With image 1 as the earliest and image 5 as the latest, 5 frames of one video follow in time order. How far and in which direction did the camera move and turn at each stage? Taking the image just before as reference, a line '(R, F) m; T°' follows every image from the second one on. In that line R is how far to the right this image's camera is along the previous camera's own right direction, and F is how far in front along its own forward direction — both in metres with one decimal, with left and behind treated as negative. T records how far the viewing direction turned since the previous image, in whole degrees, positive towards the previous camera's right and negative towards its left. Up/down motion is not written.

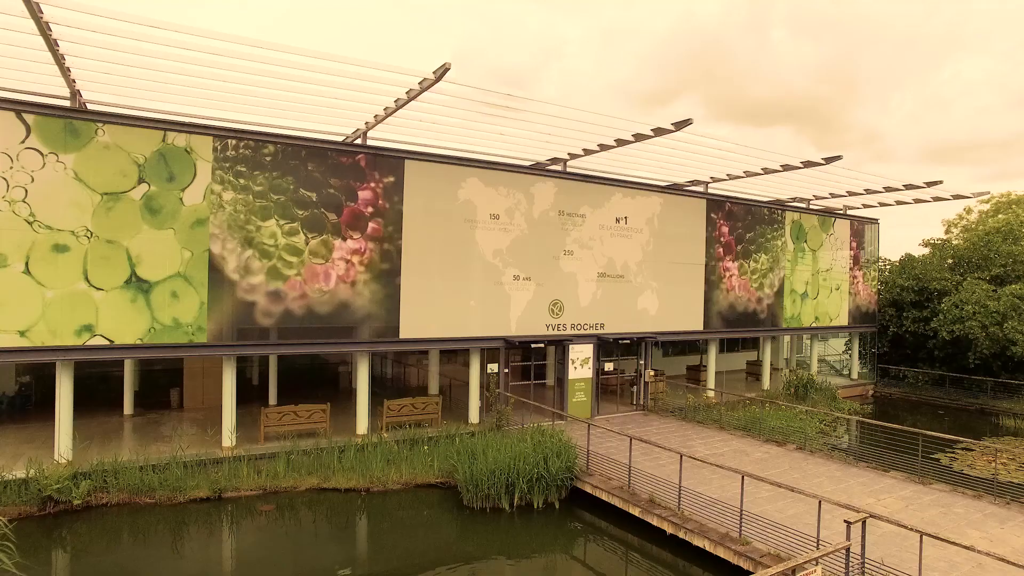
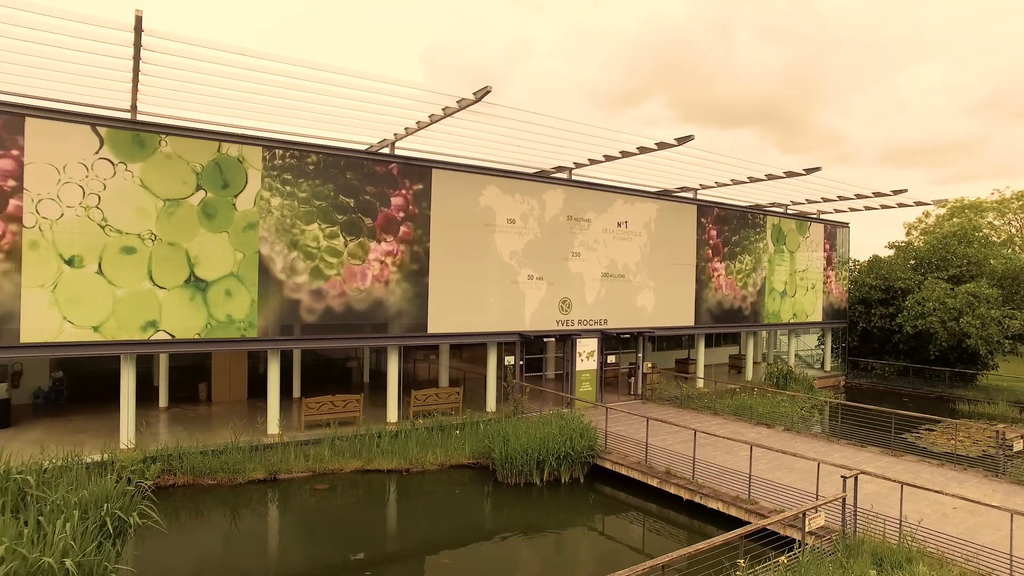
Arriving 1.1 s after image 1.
(-1.0, -1.0) m; +3°
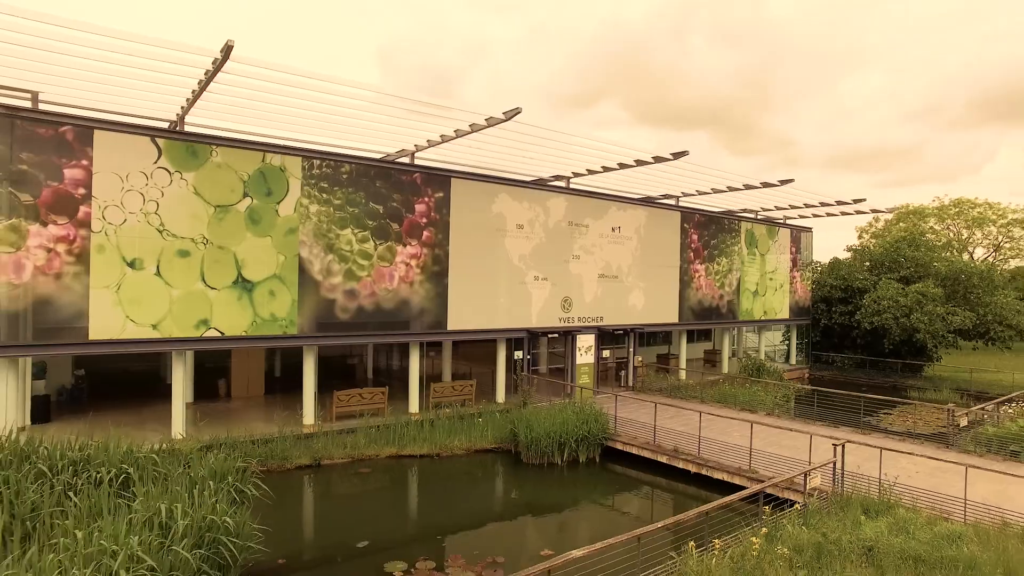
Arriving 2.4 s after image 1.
(-1.2, -1.1) m; +4°
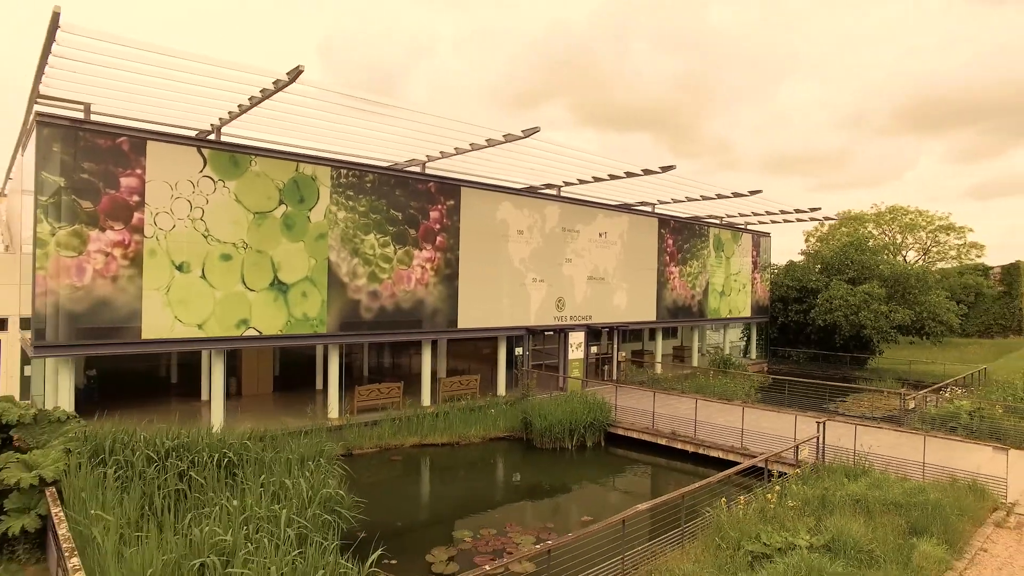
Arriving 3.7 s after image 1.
(-1.4, -1.1) m; +5°
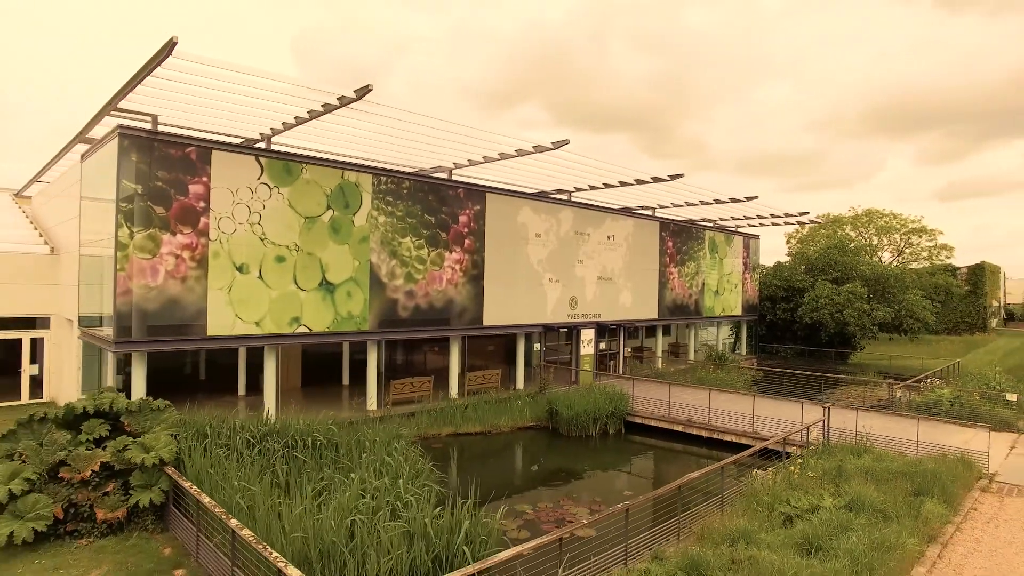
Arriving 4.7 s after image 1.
(-1.2, -1.0) m; +2°
